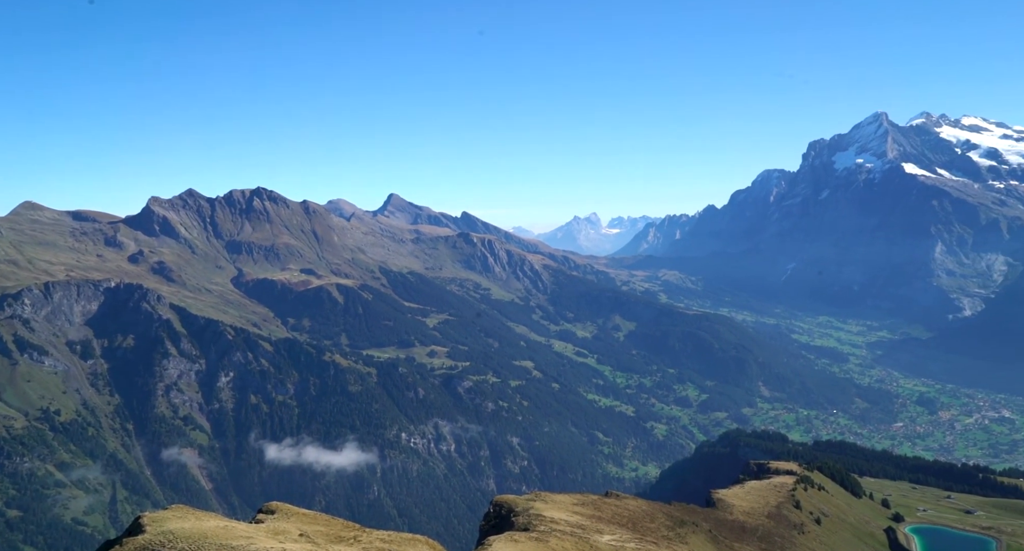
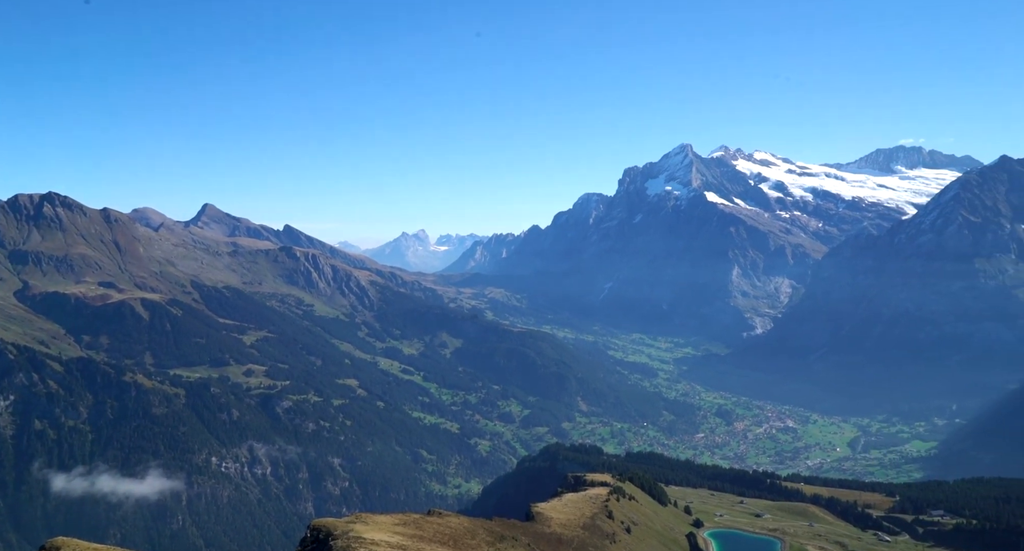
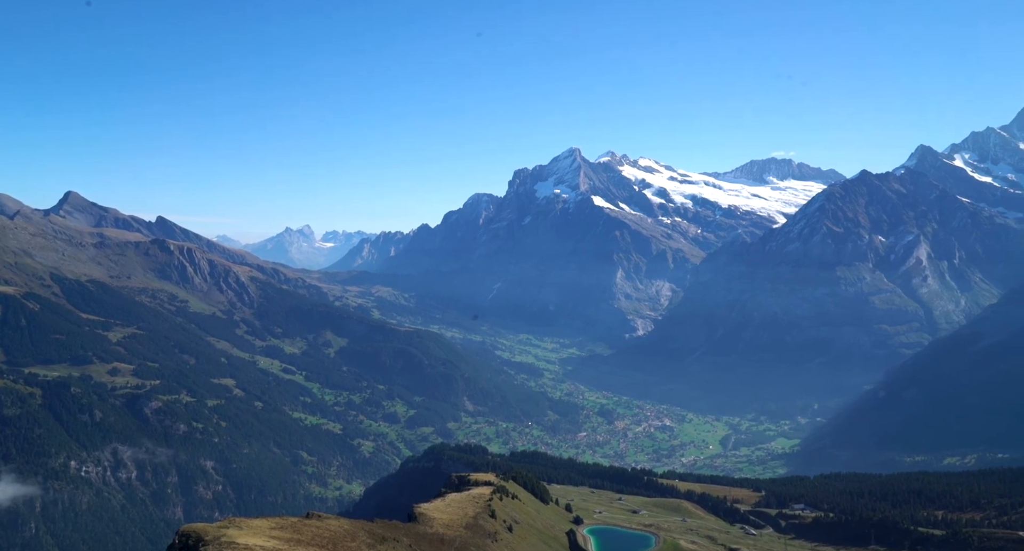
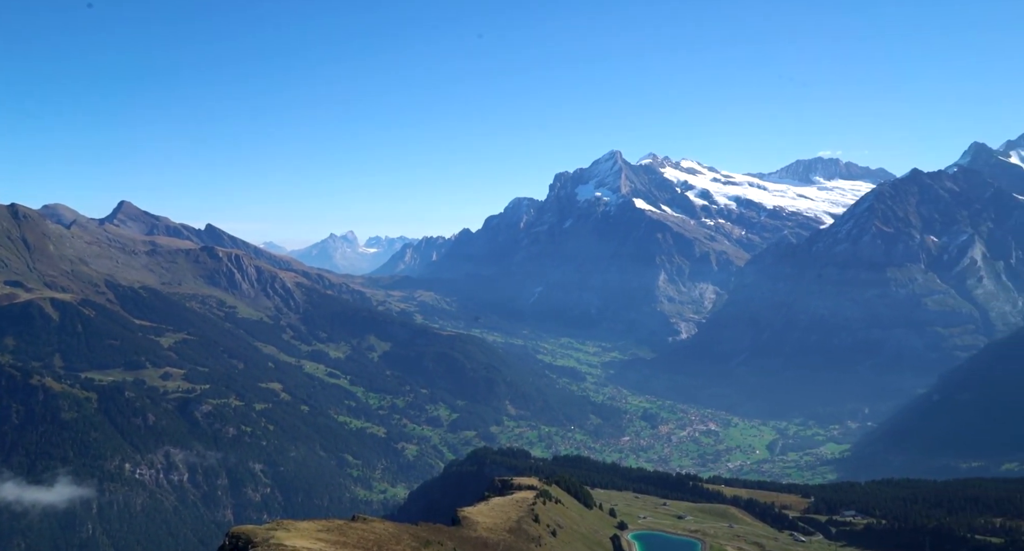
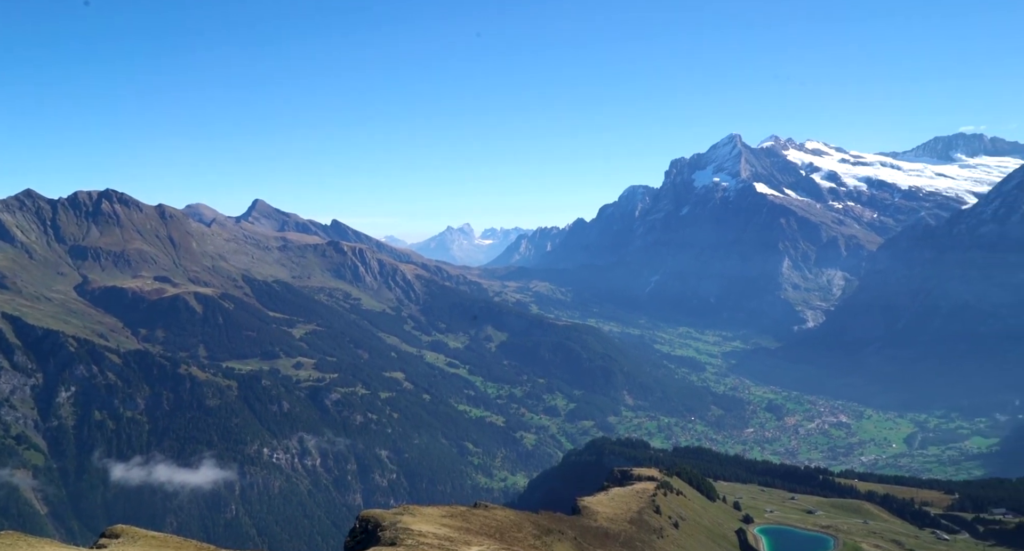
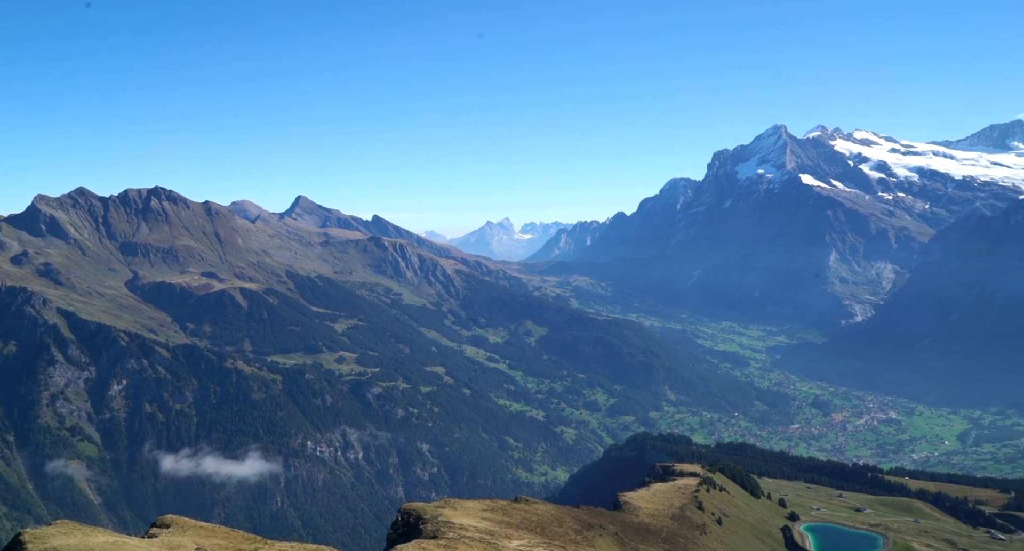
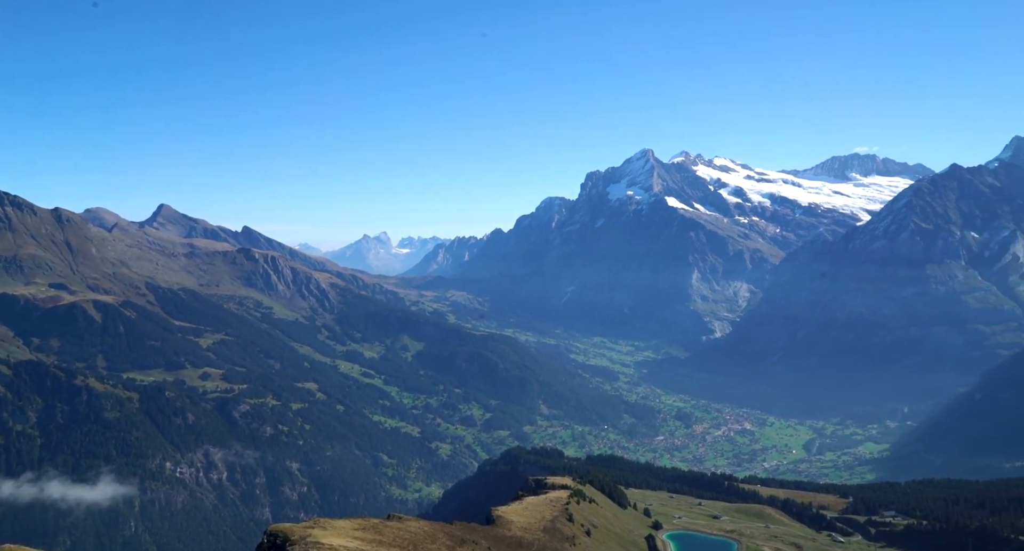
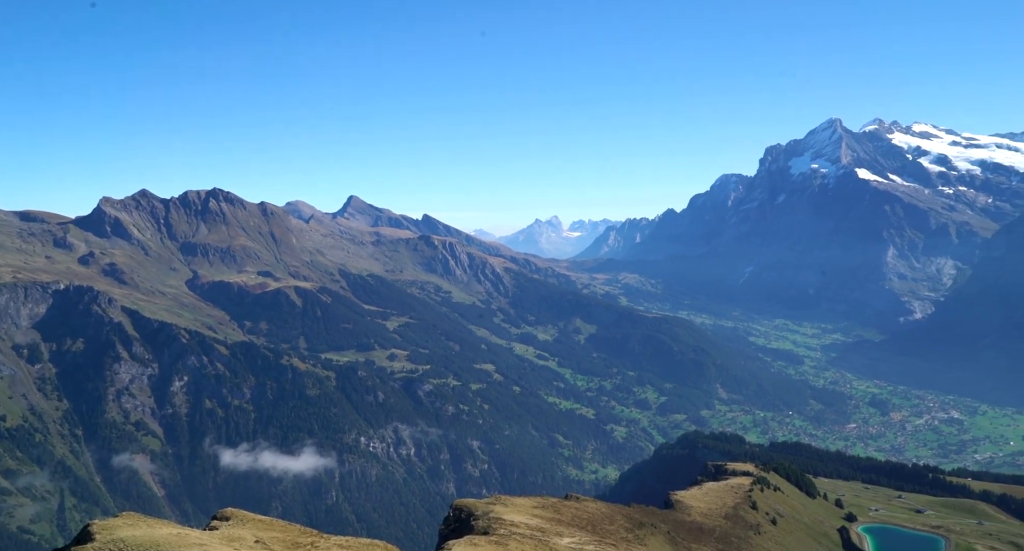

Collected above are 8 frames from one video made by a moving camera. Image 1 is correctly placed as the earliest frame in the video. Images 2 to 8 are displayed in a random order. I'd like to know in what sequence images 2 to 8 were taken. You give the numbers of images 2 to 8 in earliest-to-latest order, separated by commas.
8, 6, 5, 2, 7, 4, 3
